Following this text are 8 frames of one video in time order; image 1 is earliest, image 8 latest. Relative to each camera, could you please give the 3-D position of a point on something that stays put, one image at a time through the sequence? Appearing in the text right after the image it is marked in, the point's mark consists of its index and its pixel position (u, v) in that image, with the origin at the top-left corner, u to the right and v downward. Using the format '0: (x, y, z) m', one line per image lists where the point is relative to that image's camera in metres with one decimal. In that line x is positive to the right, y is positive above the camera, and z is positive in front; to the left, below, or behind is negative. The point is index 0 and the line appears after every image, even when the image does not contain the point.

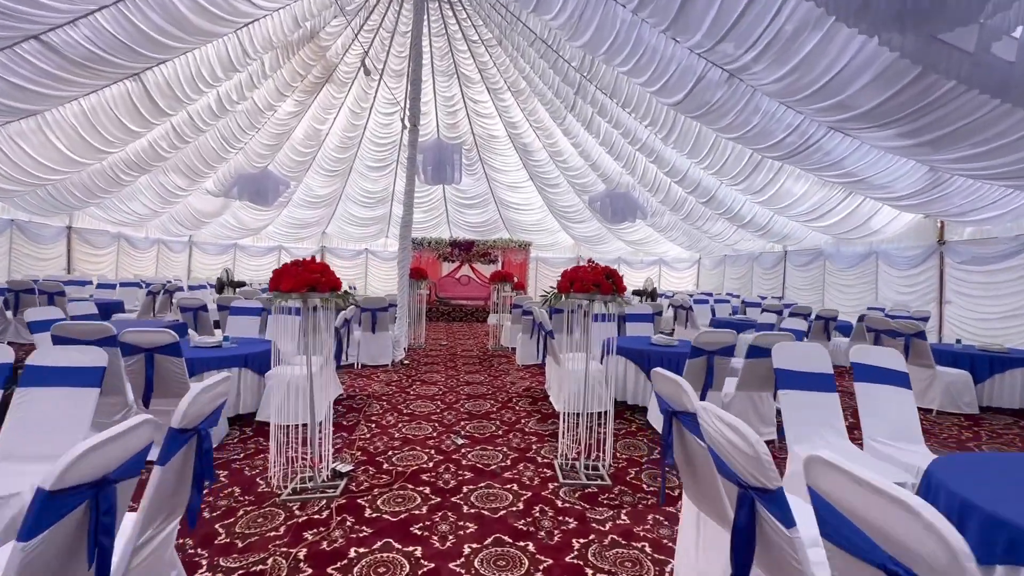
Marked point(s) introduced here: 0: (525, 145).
0: (+0.3, +3.6, +11.6) m
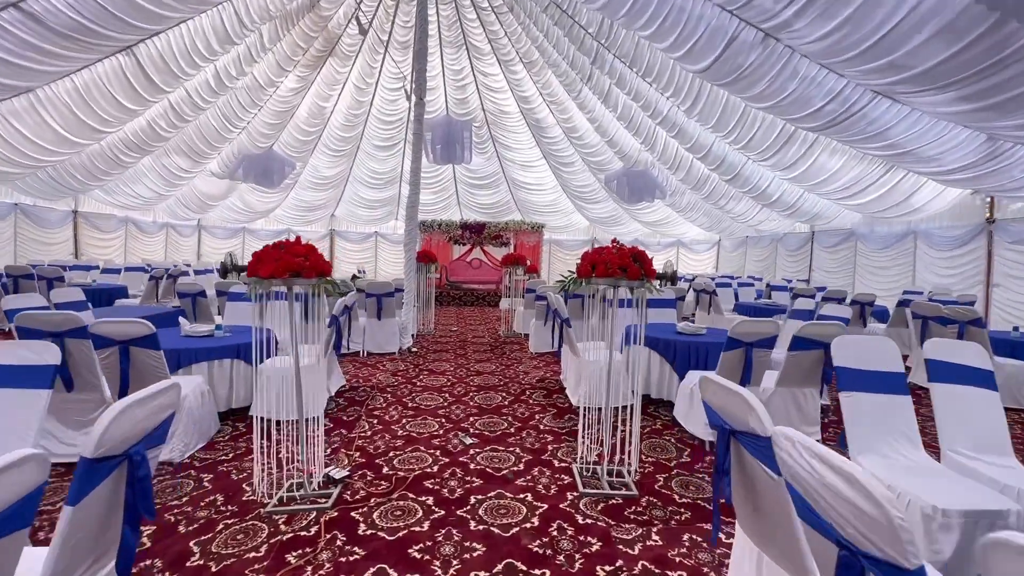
0: (+0.6, +3.9, +11.1) m
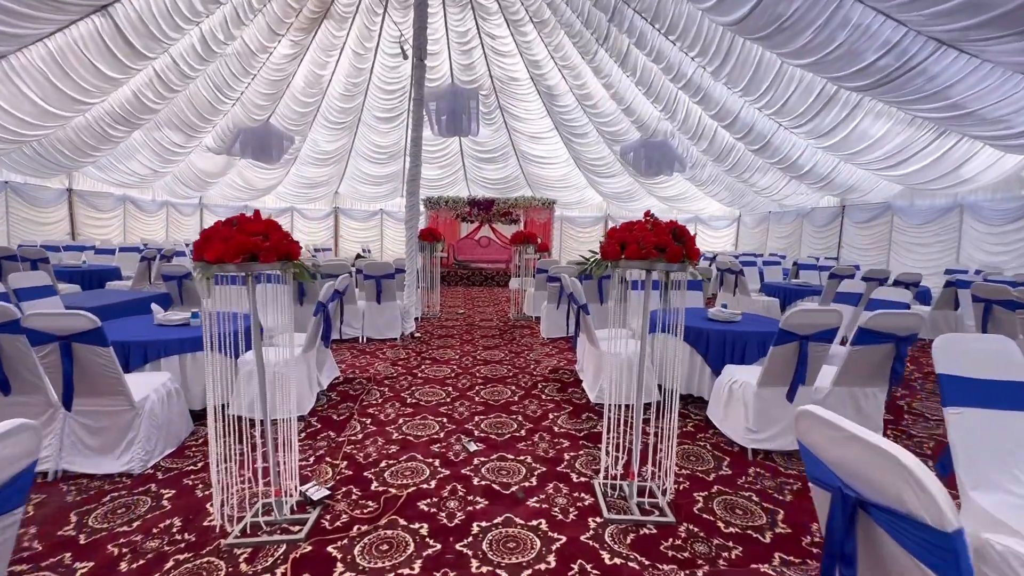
0: (+0.8, +4.4, +10.3) m
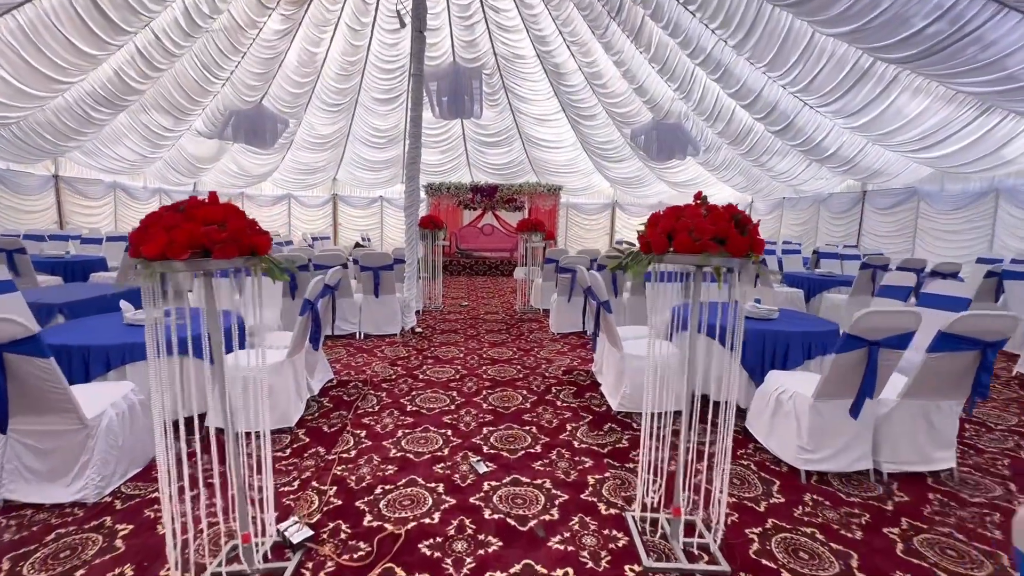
0: (+0.9, +4.6, +9.7) m
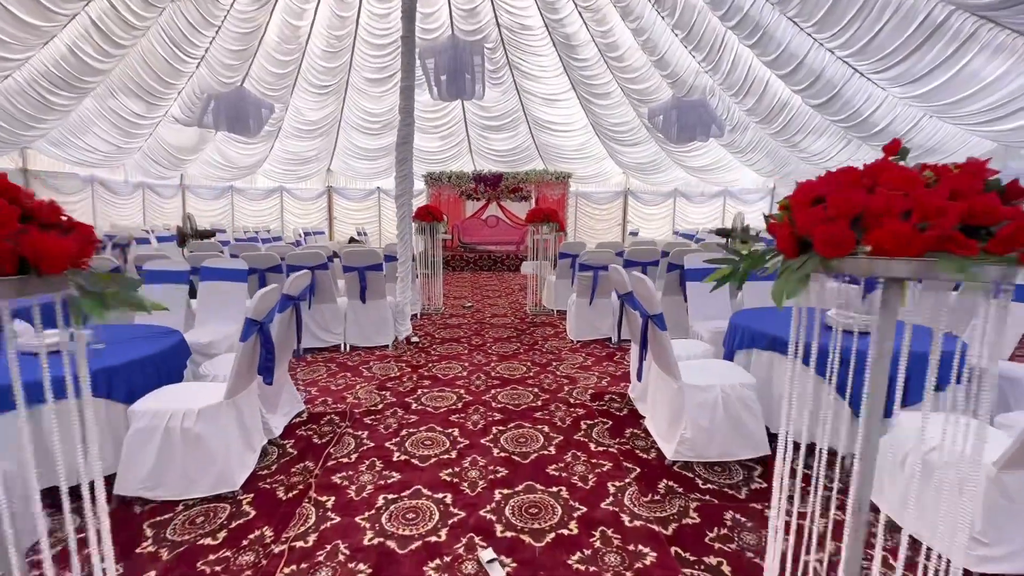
0: (+1.0, +4.7, +8.7) m
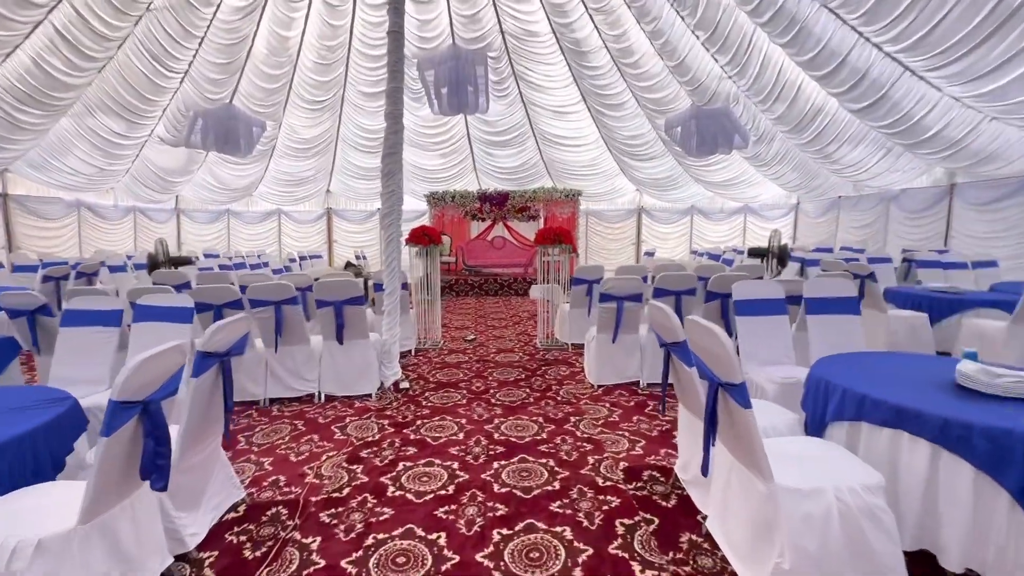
0: (+1.1, +4.2, +8.1) m
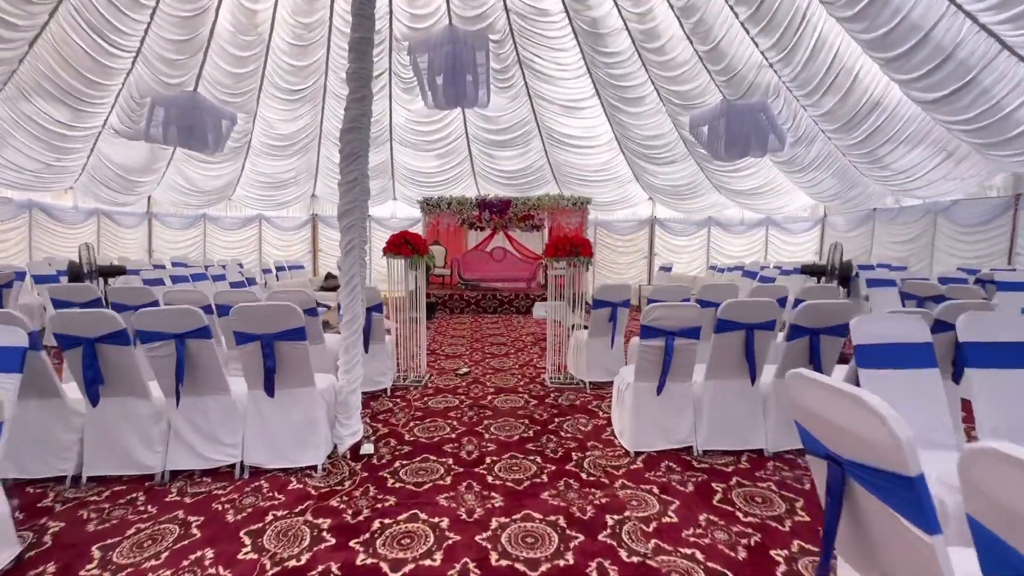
0: (+1.2, +3.9, +6.9) m
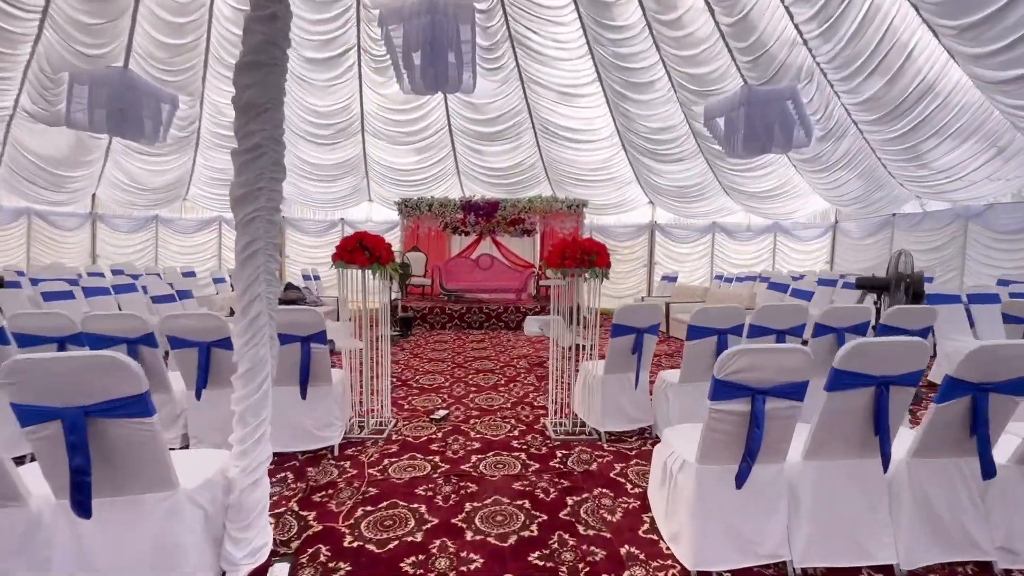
0: (+1.1, +3.7, +5.9) m
